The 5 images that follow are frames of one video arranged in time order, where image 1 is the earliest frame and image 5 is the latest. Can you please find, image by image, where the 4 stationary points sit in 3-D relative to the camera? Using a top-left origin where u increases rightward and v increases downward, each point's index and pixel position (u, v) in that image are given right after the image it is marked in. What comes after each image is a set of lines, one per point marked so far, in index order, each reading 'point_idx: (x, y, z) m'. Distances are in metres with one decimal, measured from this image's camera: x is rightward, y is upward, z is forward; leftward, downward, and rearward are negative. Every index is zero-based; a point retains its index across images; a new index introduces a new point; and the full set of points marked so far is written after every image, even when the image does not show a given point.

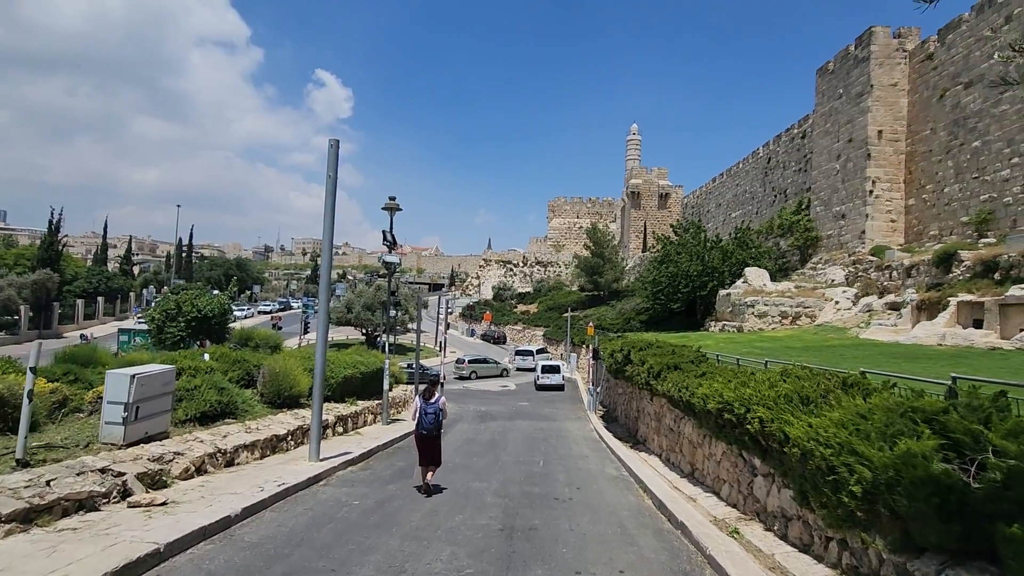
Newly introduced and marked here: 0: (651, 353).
0: (+3.6, -1.7, +13.9) m
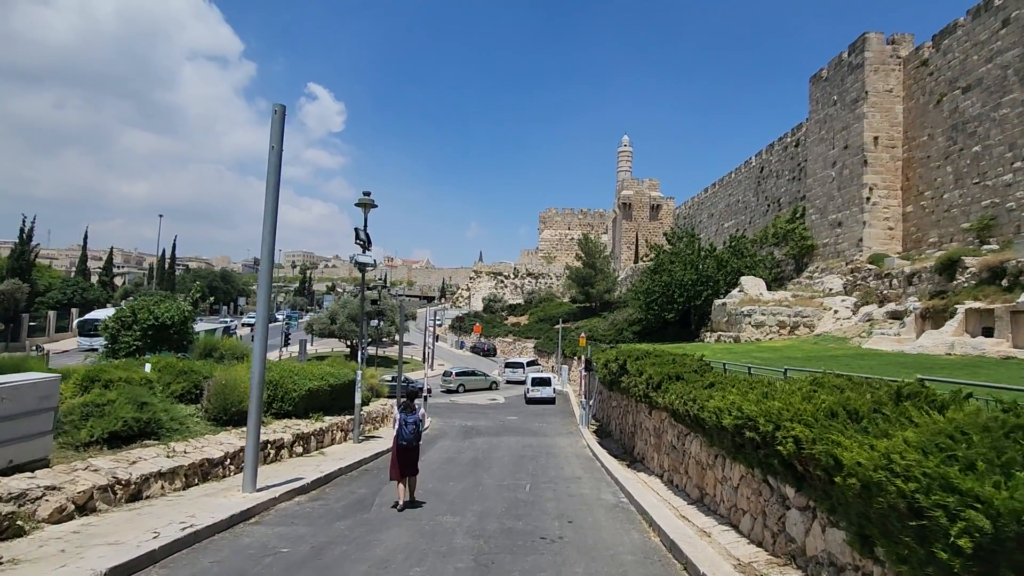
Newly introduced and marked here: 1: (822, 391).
0: (+3.3, -1.8, +12.7) m
1: (+3.2, -1.1, +5.5) m
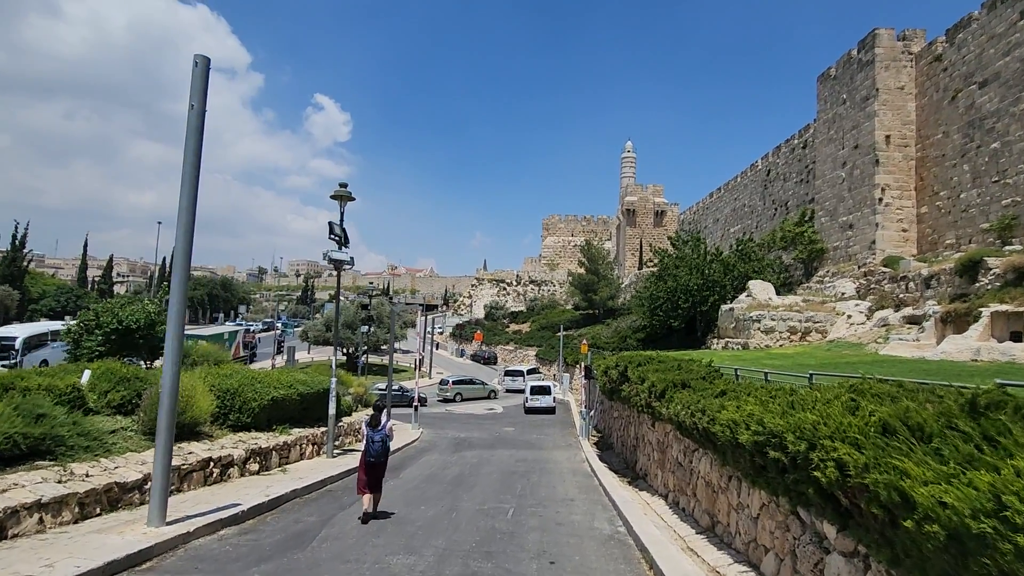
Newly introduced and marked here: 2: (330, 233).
0: (+3.0, -1.7, +11.5) m
1: (+2.9, -0.9, +4.3) m
2: (-4.0, +1.2, +11.7) m
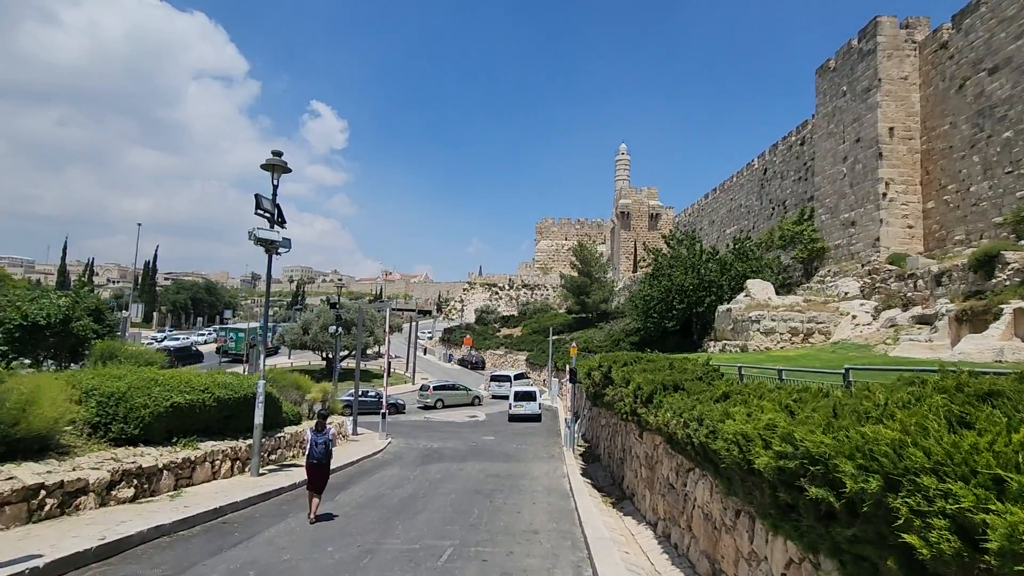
0: (+2.3, -1.5, +9.7) m
1: (+2.2, -0.6, +2.5) m
2: (-4.7, +1.5, +9.9) m
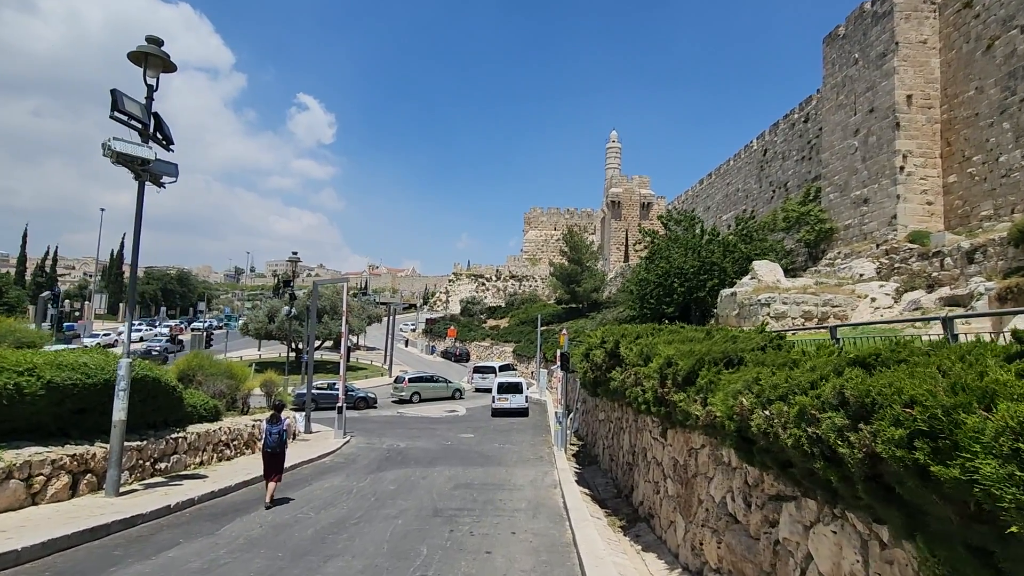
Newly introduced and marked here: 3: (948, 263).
0: (+1.9, -0.7, +6.9) m
1: (+2.0, +0.2, -0.2) m
2: (-5.1, +2.3, +6.9) m
3: (+16.3, +1.1, +19.6) m
